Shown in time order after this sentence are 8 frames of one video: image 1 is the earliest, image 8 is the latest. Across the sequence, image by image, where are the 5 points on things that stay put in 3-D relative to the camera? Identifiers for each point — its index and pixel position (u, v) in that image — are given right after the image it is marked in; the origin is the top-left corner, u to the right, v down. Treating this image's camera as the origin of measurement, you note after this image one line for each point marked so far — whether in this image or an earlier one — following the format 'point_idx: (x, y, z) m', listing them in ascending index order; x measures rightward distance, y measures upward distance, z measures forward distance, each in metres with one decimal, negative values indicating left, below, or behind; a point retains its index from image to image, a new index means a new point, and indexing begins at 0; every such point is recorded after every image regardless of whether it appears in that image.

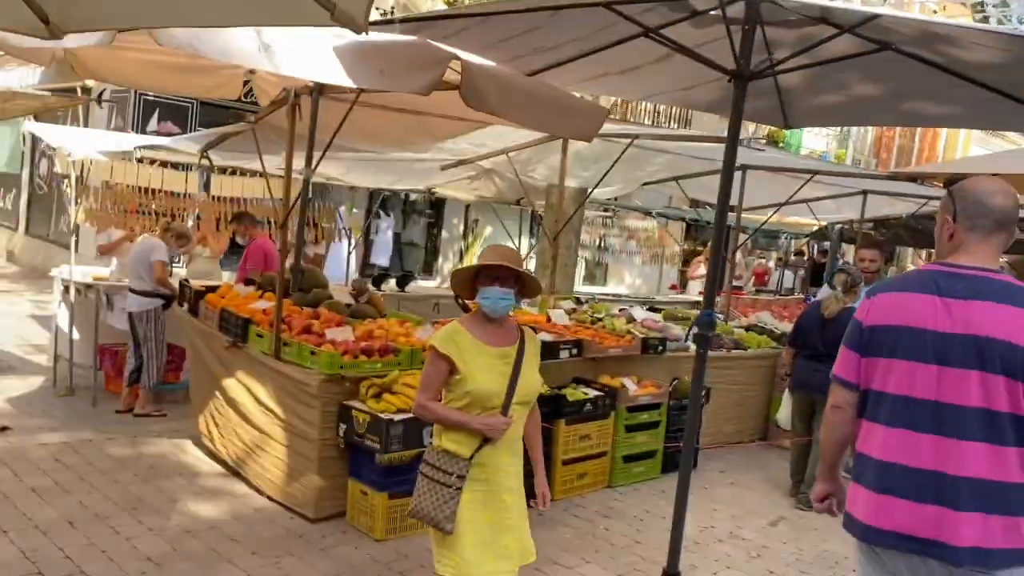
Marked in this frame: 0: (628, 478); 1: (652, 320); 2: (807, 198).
0: (+0.9, -1.4, +6.5) m
1: (+1.2, -0.3, +7.7) m
2: (+3.6, +1.1, +10.7) m
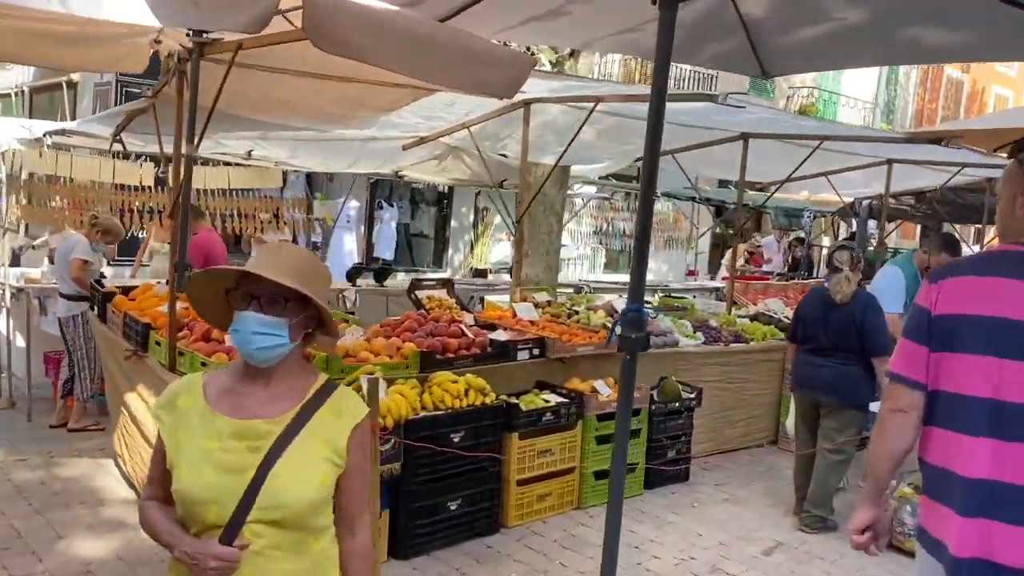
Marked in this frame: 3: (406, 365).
0: (+0.6, -1.4, +5.6) m
1: (+1.0, -0.2, +6.8) m
2: (+3.5, +1.3, +9.6) m
3: (-0.6, -0.4, +5.0) m
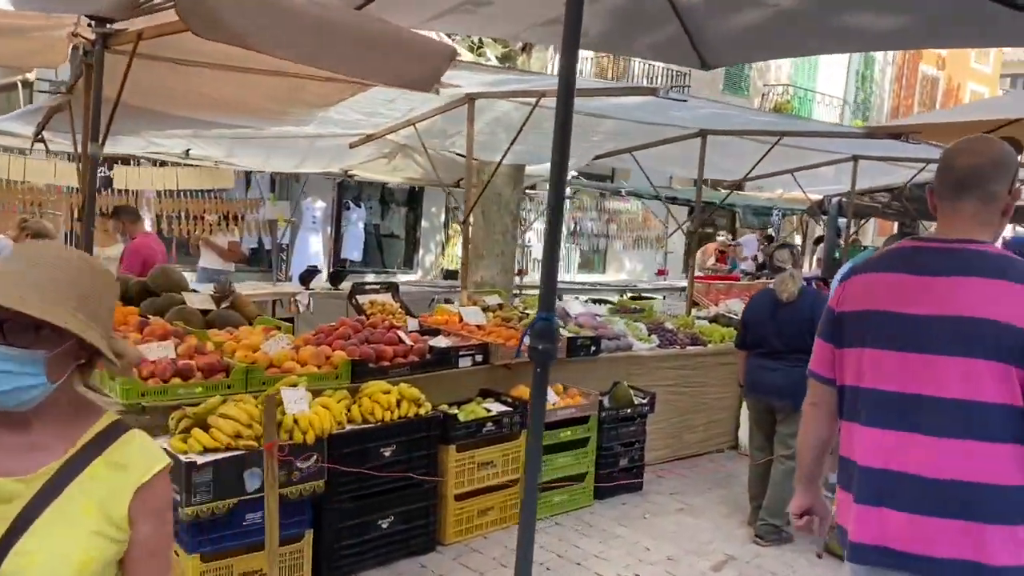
0: (+0.2, -1.4, +5.4) m
1: (+0.6, -0.2, +6.5) m
2: (+3.0, +1.3, +9.4) m
3: (-1.0, -0.5, +4.8) m
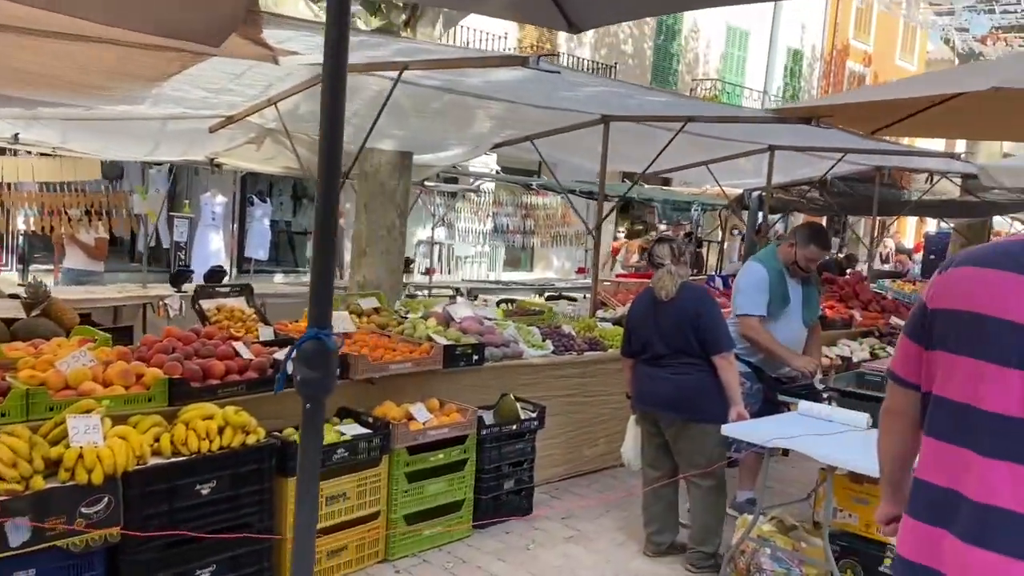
0: (-0.5, -1.4, +4.7) m
1: (-0.2, -0.2, +5.8) m
2: (+2.0, +1.3, +8.9) m
3: (-1.7, -0.5, +4.0) m
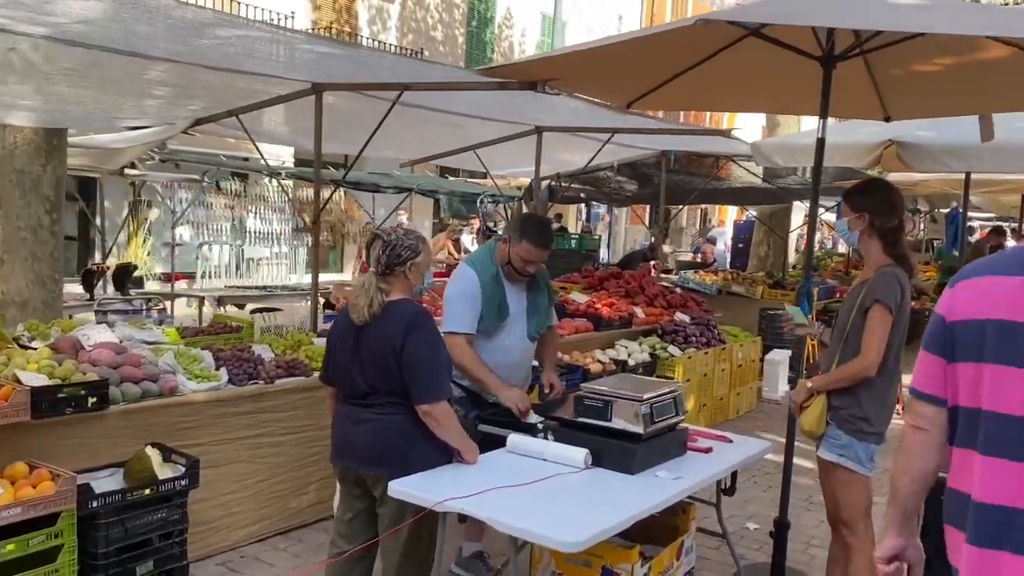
0: (-2.0, -1.5, +3.3) m
1: (-2.0, -0.3, +4.5) m
2: (-0.4, +1.3, +7.8) m
3: (-3.1, -0.6, +2.4) m
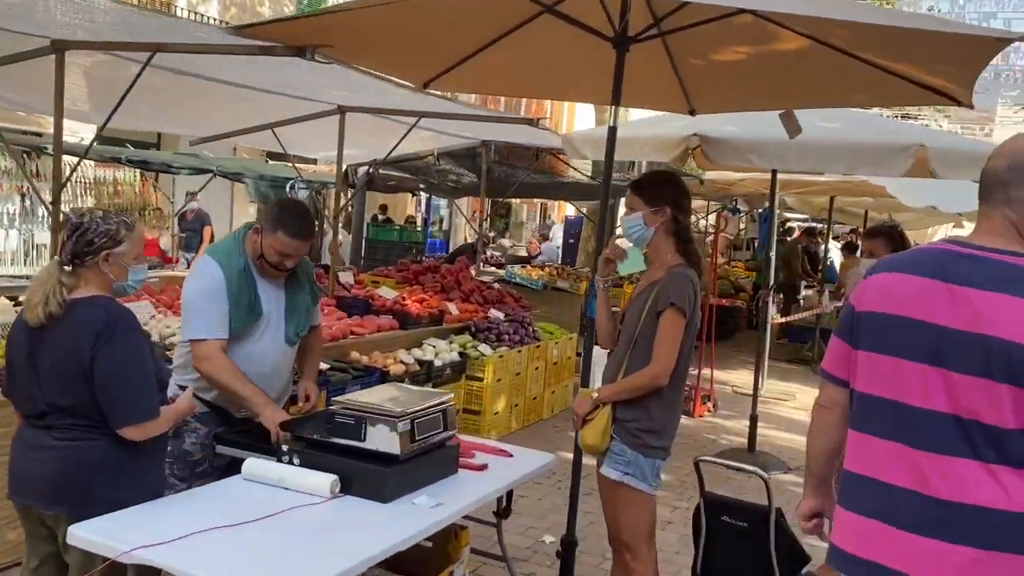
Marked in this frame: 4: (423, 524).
0: (-2.9, -1.4, +2.4) m
1: (-3.0, -0.2, +3.5) m
2: (-2.0, +1.4, +7.1) m
3: (-3.8, -0.6, +1.3) m
4: (-0.3, -0.8, +2.9) m
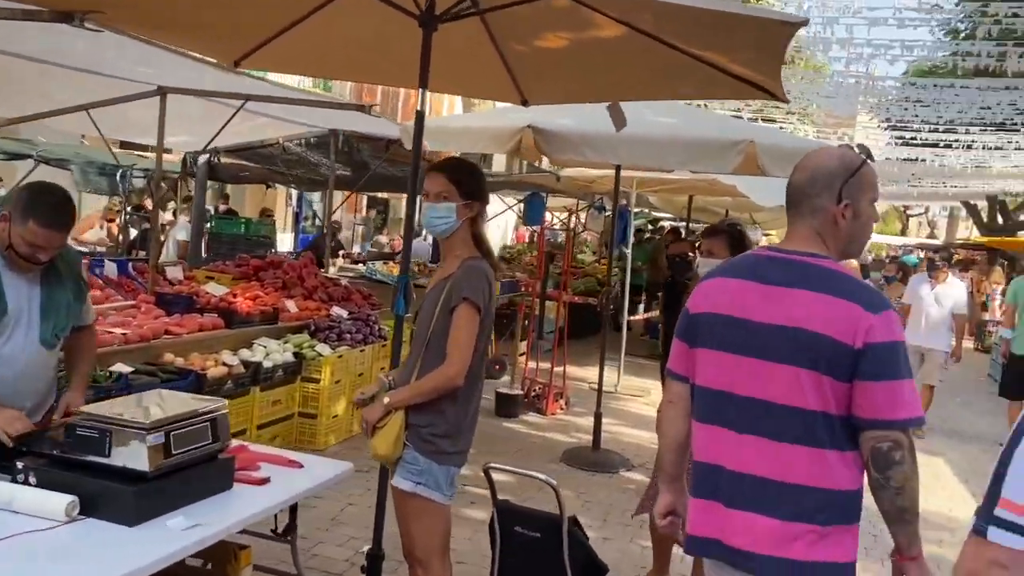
0: (-3.5, -1.4, +1.7) m
1: (-3.8, -0.2, +2.9) m
2: (-3.2, +1.4, +6.5) m
3: (-4.2, -0.6, +0.6) m
4: (-1.0, -0.8, +2.6) m
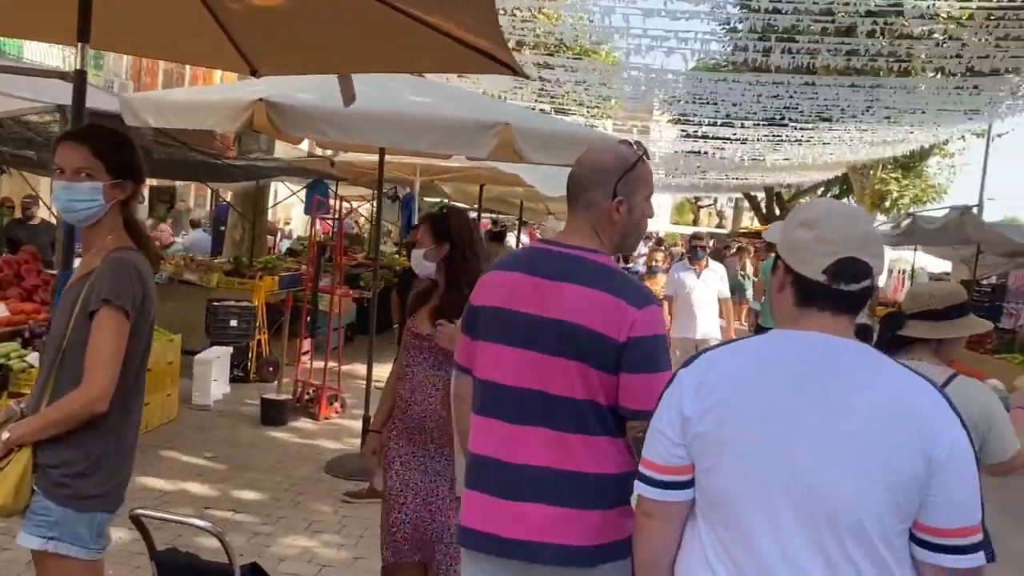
0: (-4.1, -1.5, +0.5) m
1: (-4.6, -0.3, +1.5) m
2: (-4.9, +1.4, +5.2) m
3: (-4.6, -0.7, -0.8) m
4: (-1.8, -0.8, +1.8) m
